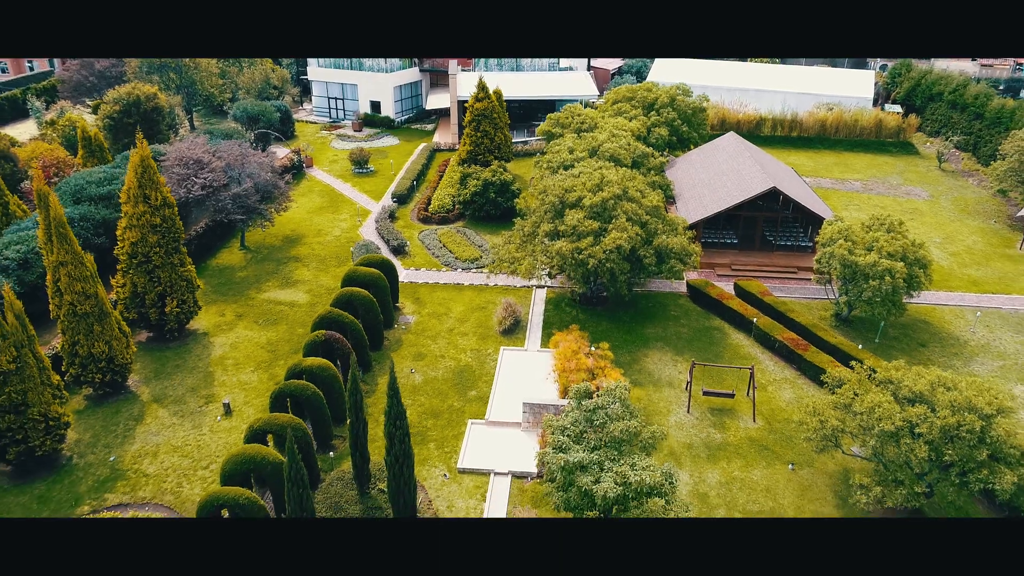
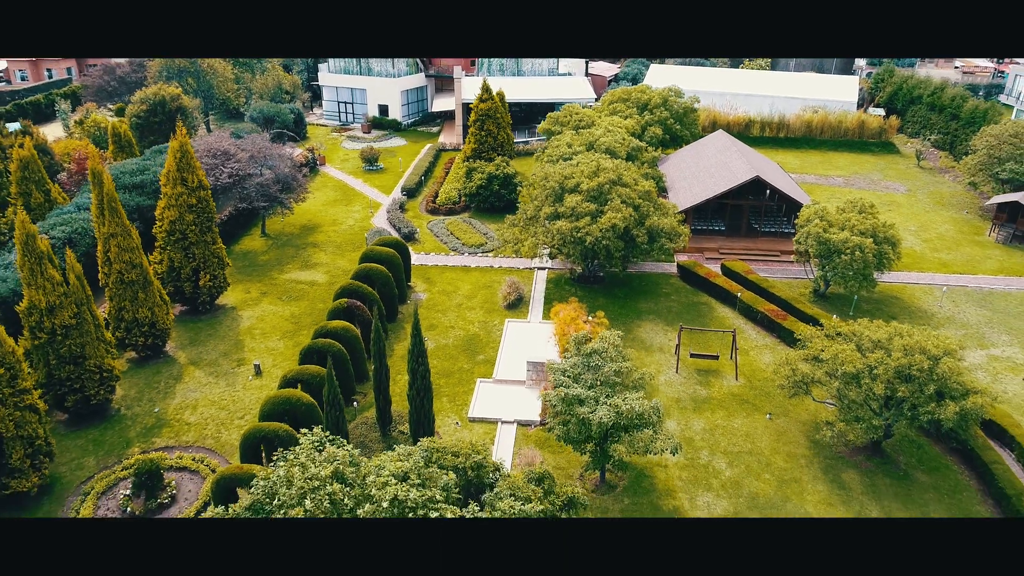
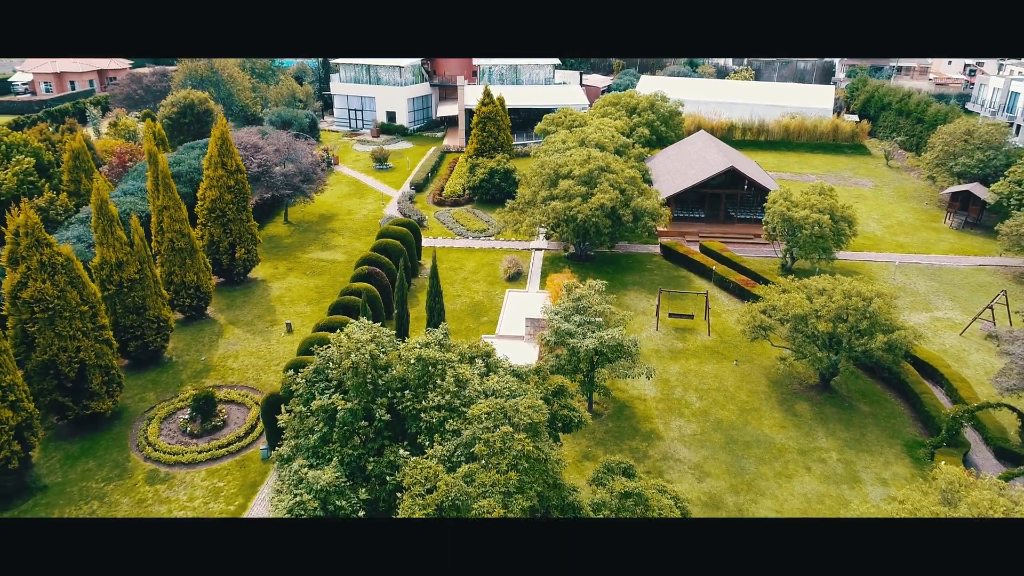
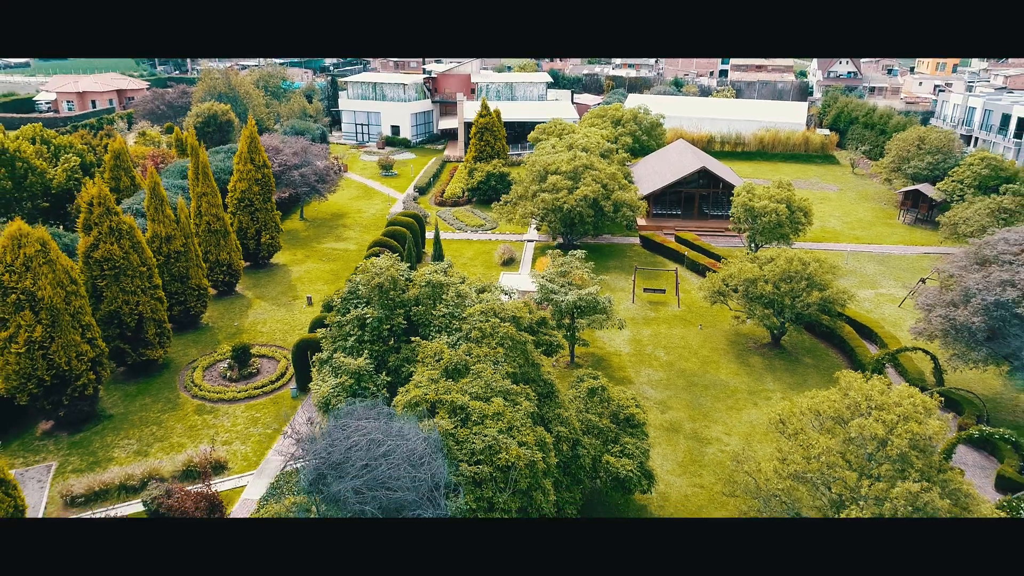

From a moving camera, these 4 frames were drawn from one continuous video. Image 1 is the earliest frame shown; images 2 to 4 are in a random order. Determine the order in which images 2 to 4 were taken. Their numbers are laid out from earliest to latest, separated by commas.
2, 3, 4
